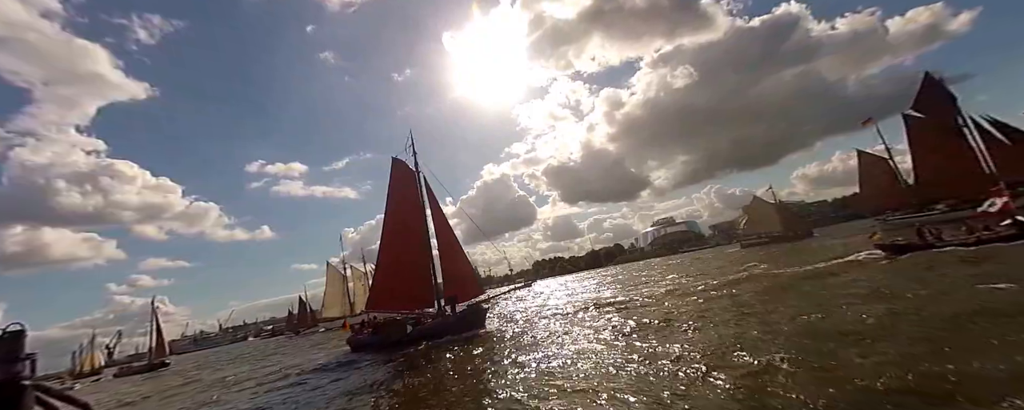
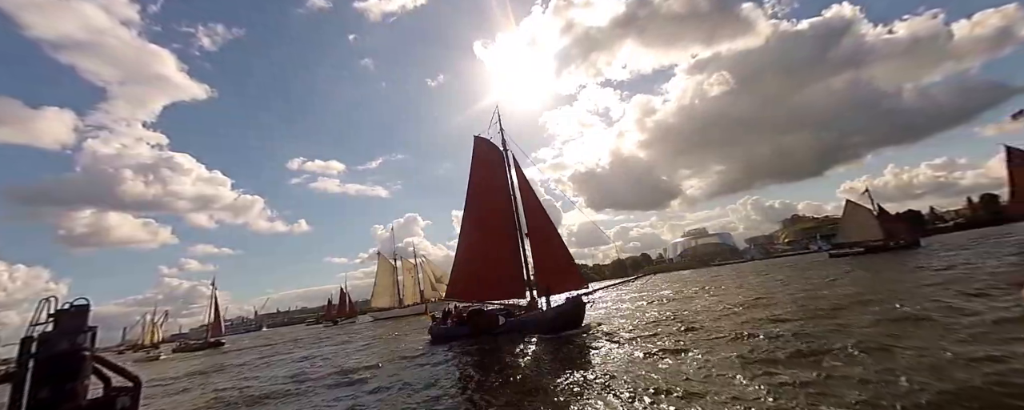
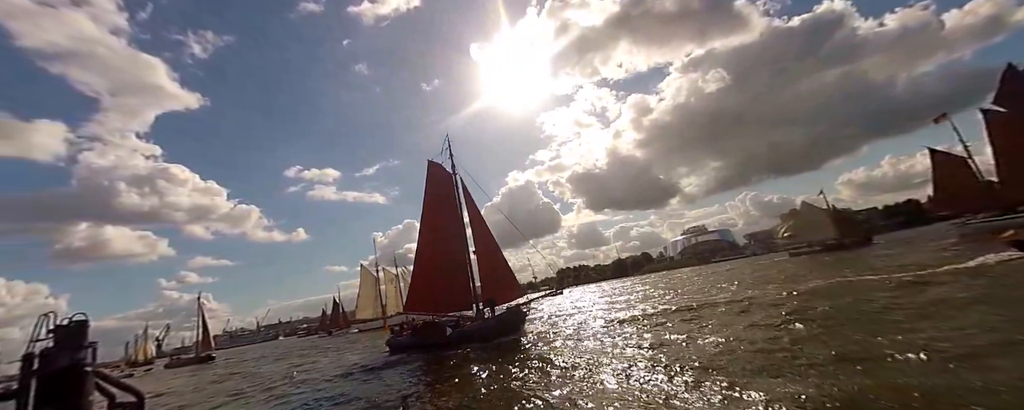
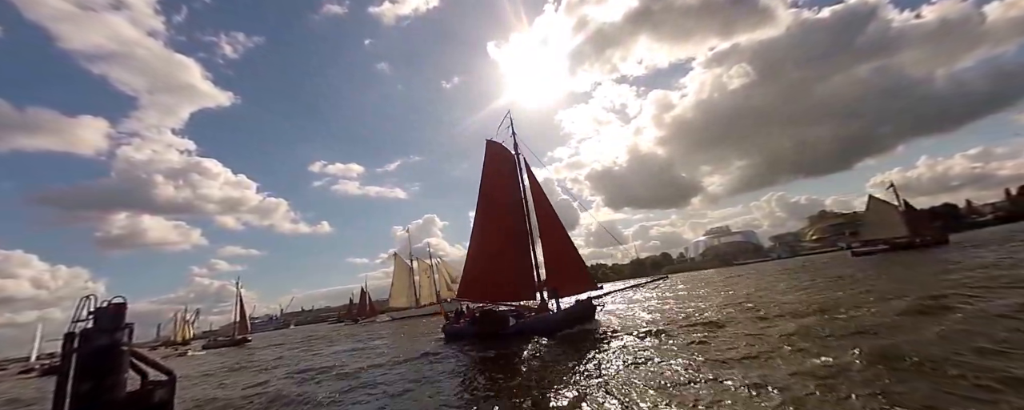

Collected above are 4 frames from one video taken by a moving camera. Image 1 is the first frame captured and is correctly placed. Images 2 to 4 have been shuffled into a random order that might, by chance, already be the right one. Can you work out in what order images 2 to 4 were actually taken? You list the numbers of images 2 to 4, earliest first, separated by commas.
3, 4, 2
